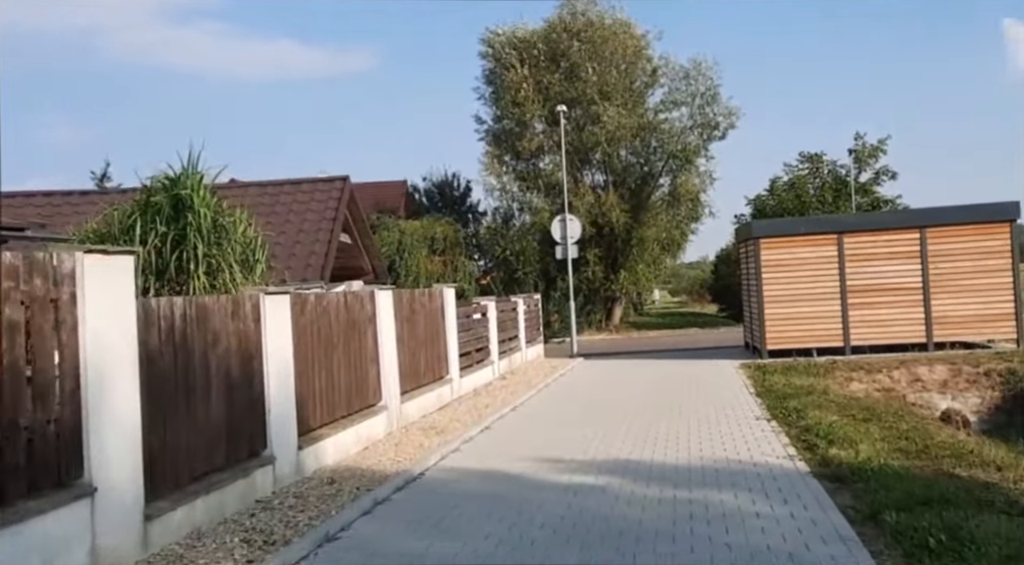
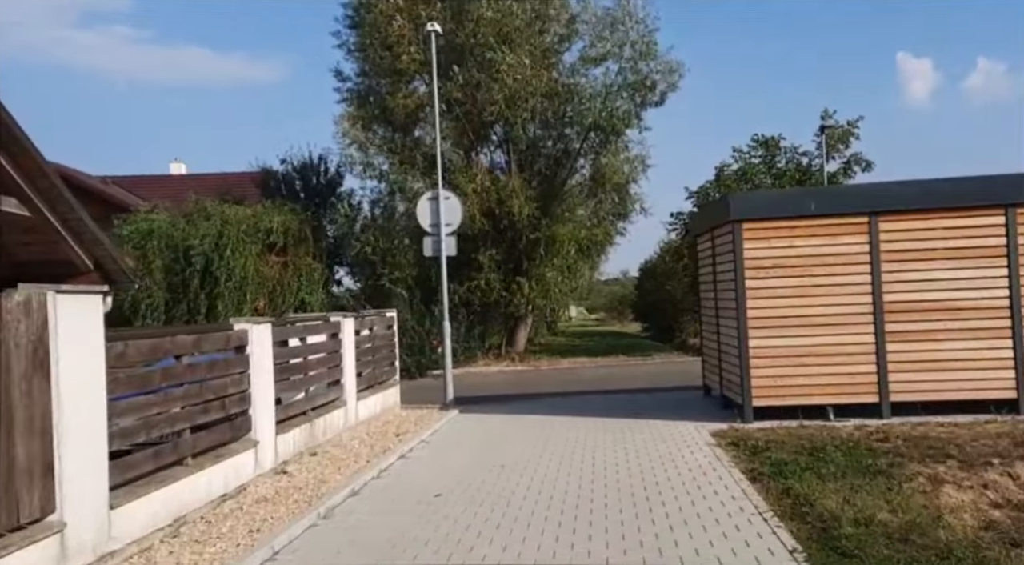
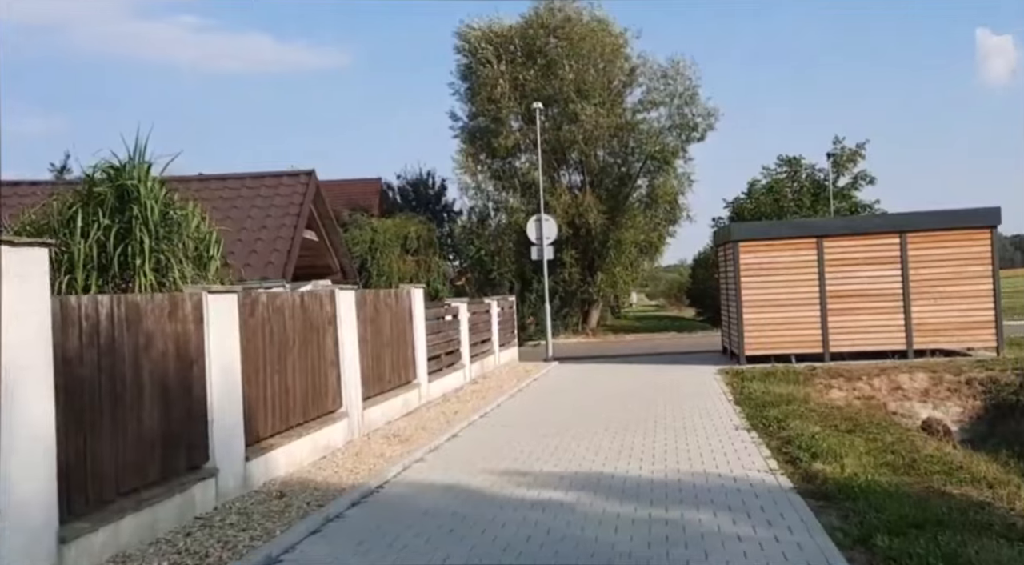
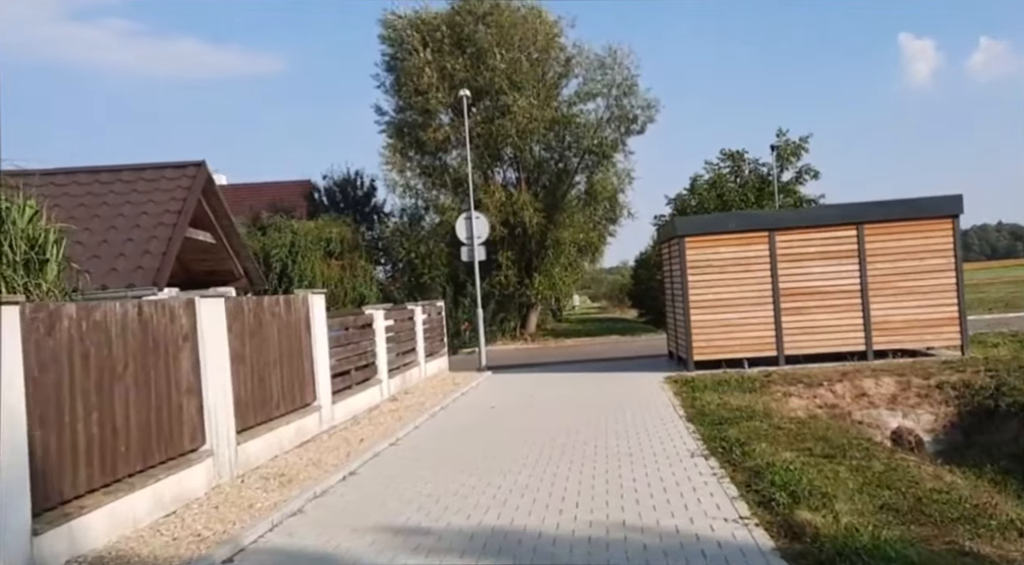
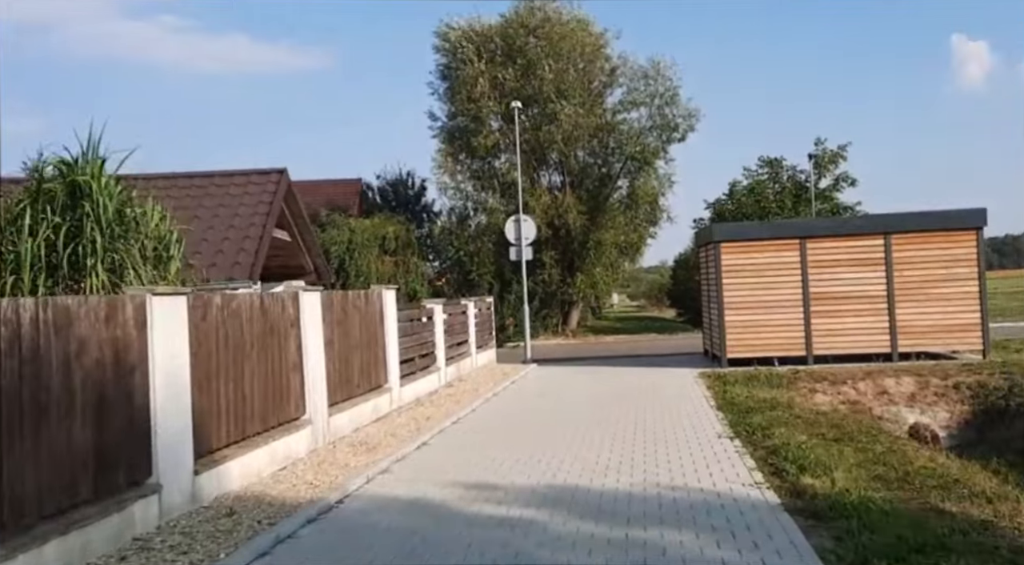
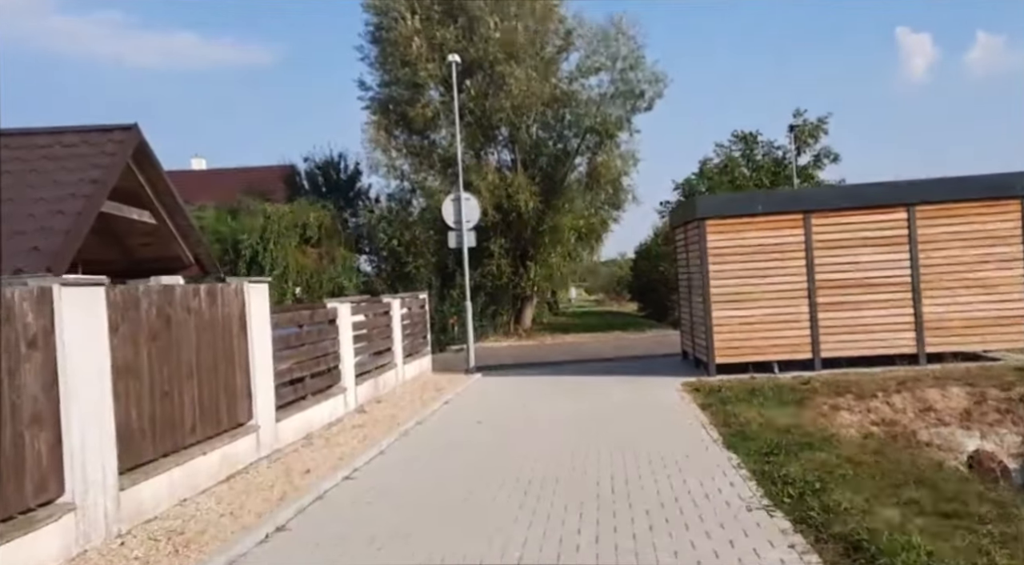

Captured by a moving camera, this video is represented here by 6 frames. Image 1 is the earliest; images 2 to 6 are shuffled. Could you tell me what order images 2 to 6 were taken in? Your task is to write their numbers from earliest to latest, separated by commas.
3, 5, 4, 6, 2
